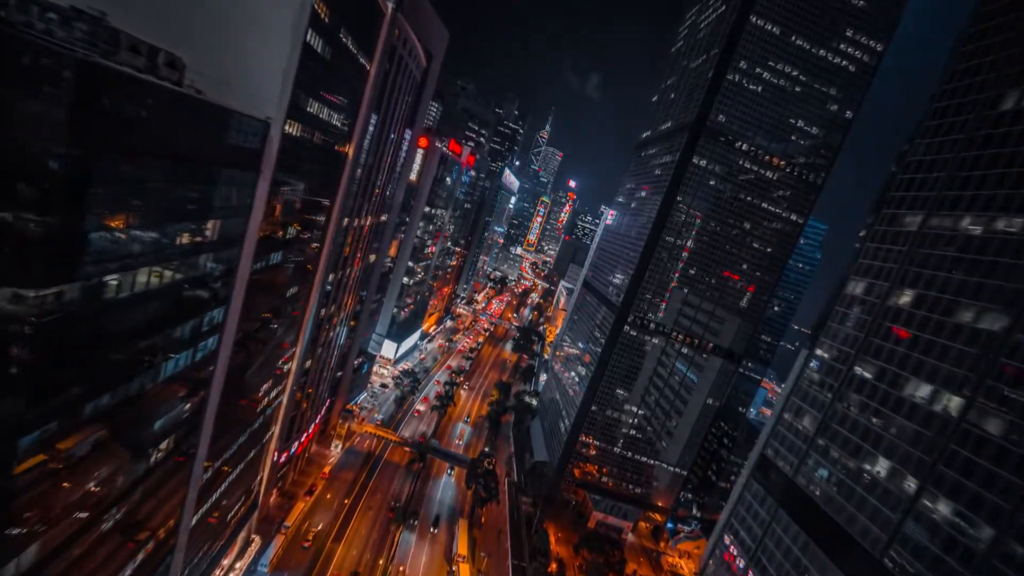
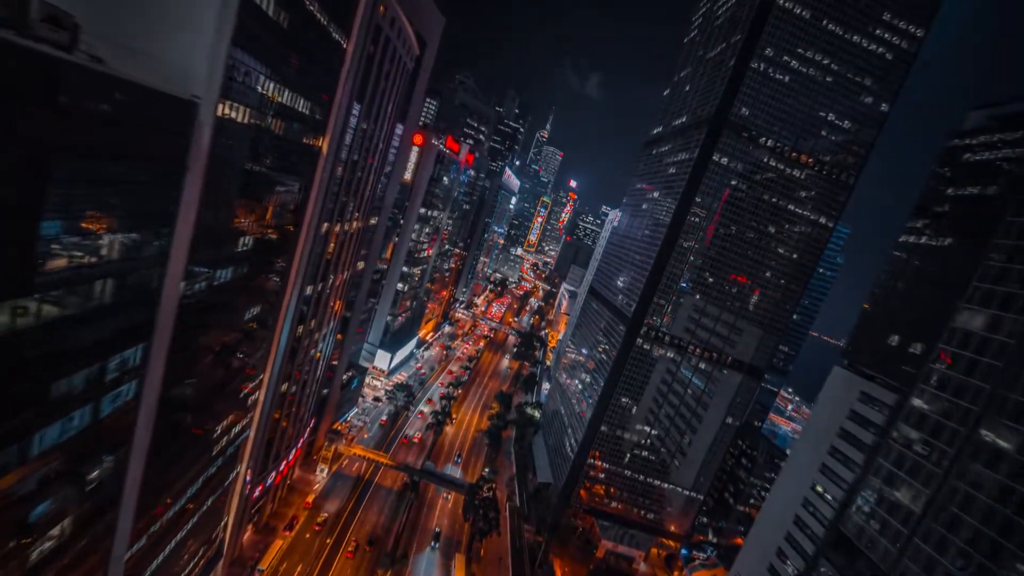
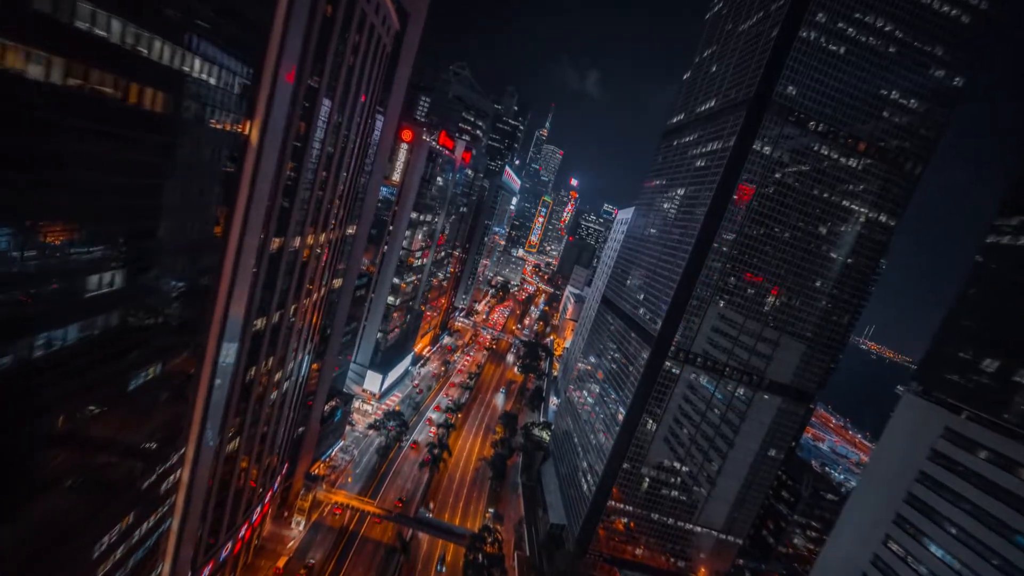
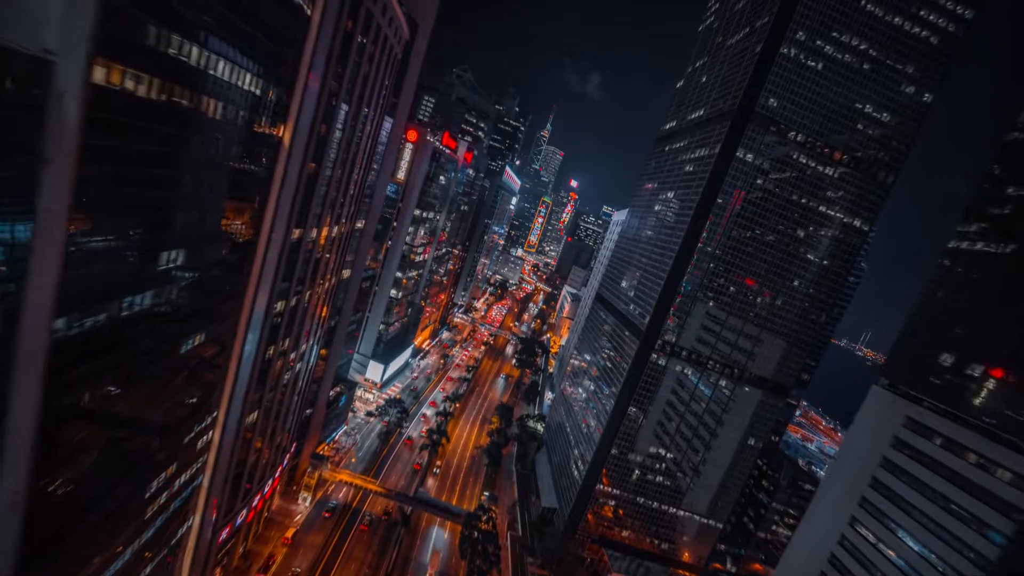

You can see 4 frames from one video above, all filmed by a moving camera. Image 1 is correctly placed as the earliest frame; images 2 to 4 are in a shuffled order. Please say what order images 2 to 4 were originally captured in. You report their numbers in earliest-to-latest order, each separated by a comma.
2, 4, 3
